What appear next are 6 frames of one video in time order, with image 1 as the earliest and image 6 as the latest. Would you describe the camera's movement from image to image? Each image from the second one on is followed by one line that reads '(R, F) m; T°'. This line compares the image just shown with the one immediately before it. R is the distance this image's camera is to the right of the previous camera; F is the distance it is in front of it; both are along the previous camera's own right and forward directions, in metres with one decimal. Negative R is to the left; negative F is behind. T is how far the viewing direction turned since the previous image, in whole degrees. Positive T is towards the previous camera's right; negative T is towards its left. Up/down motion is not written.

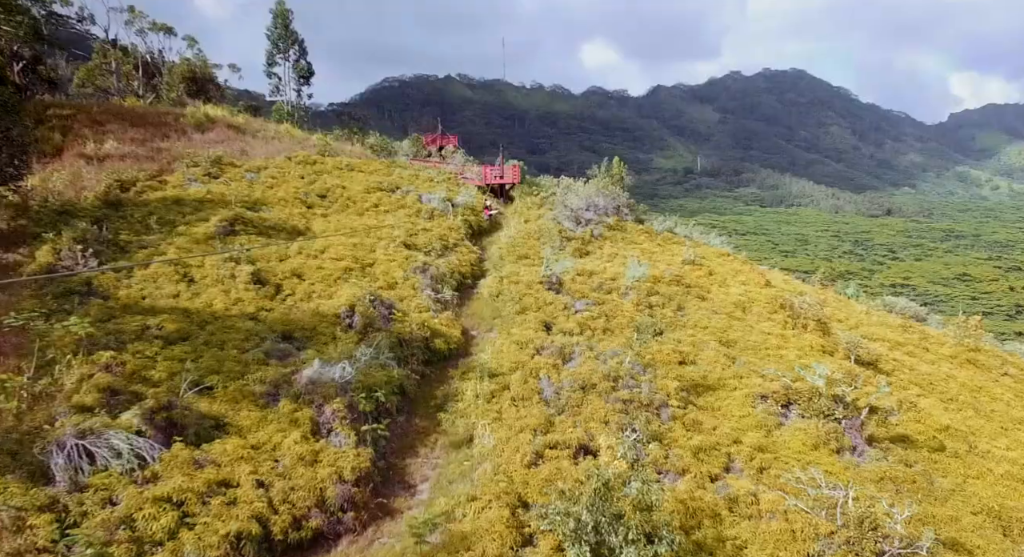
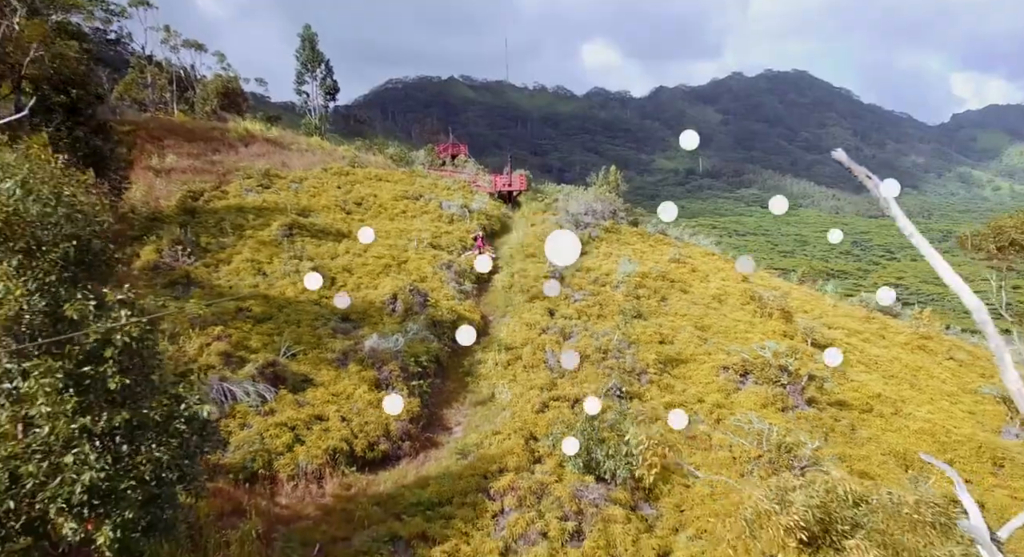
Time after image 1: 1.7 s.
(-0.2, -4.5) m; 0°
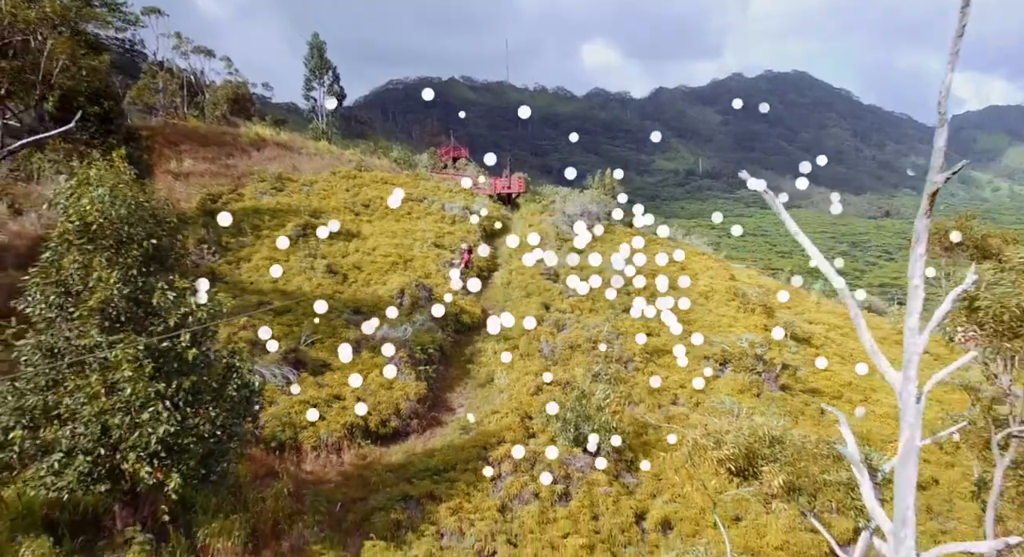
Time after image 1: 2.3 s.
(+0.1, -2.0) m; 0°
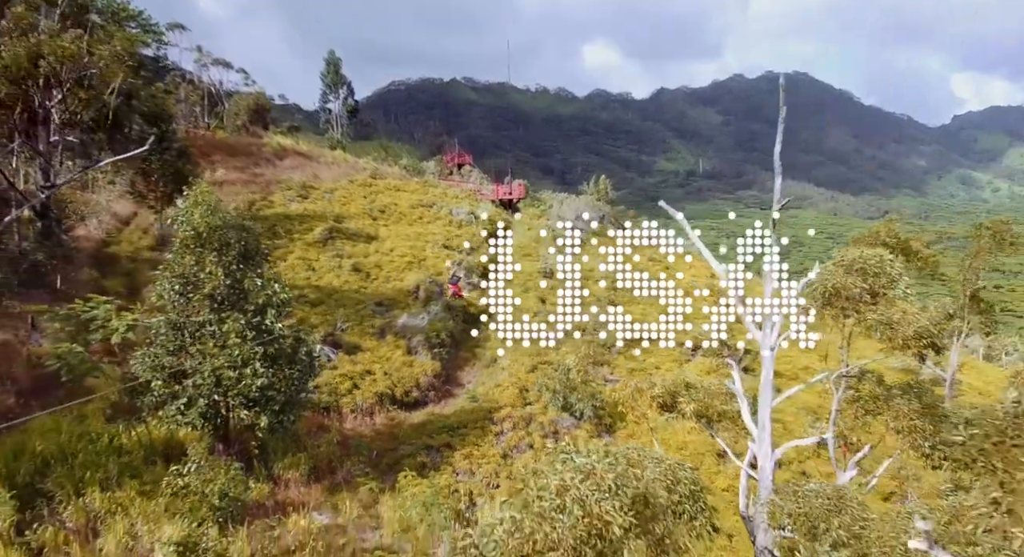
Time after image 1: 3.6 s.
(0.0, -3.9) m; 0°
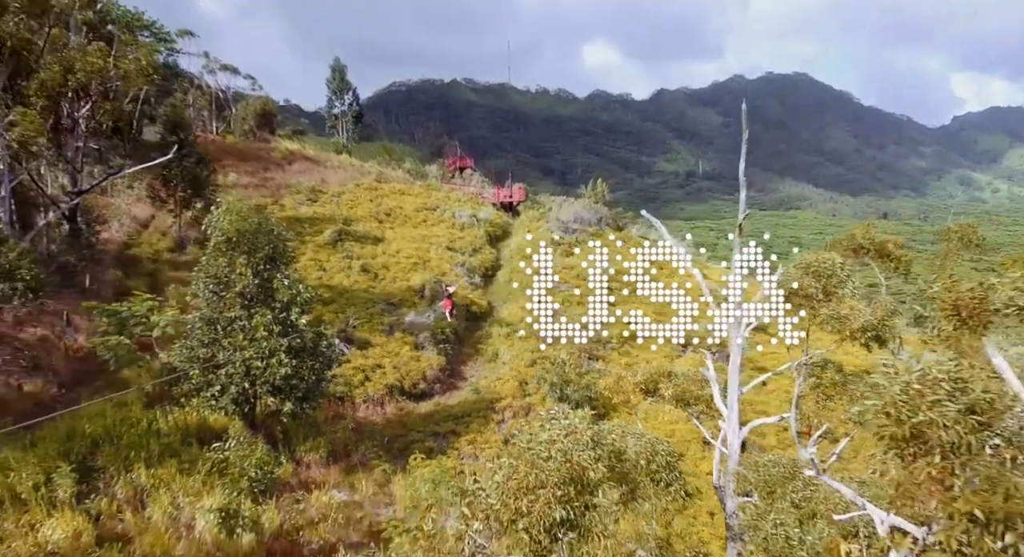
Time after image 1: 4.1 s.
(0.0, -1.6) m; 0°
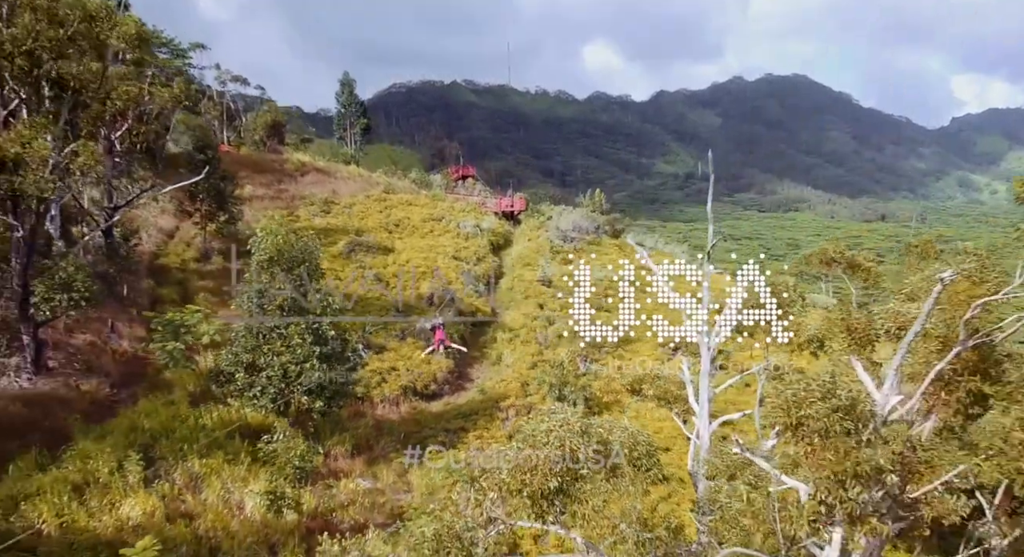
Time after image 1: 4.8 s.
(-0.1, -2.3) m; 0°
